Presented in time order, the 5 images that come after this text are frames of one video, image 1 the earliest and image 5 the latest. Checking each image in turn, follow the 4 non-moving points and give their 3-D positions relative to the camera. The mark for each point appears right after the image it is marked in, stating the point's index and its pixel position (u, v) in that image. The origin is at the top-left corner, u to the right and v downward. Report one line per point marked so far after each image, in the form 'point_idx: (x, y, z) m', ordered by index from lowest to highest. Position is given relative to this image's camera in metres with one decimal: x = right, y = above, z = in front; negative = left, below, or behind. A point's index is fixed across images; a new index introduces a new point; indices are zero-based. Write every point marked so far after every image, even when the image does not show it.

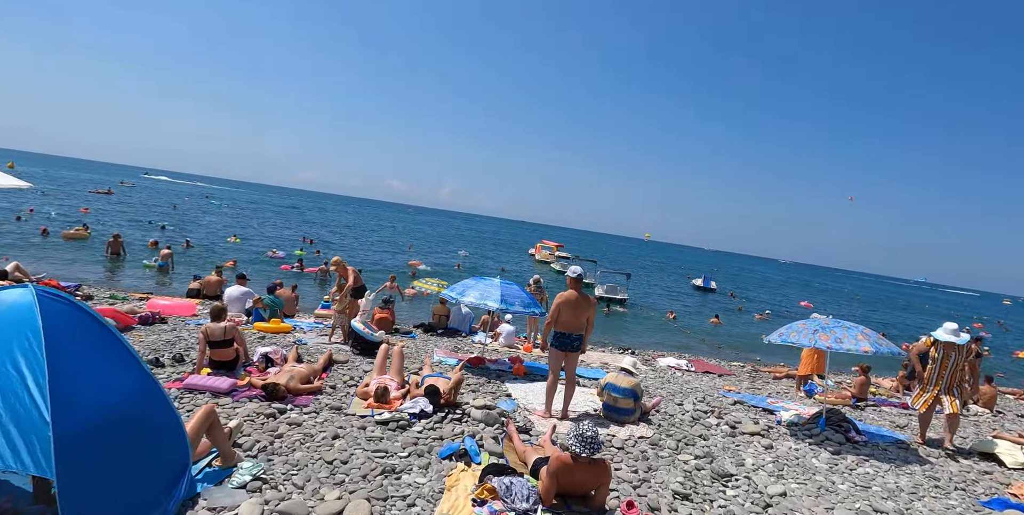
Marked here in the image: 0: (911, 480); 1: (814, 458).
0: (+5.4, -3.0, +8.0) m
1: (+4.3, -2.9, +8.4) m
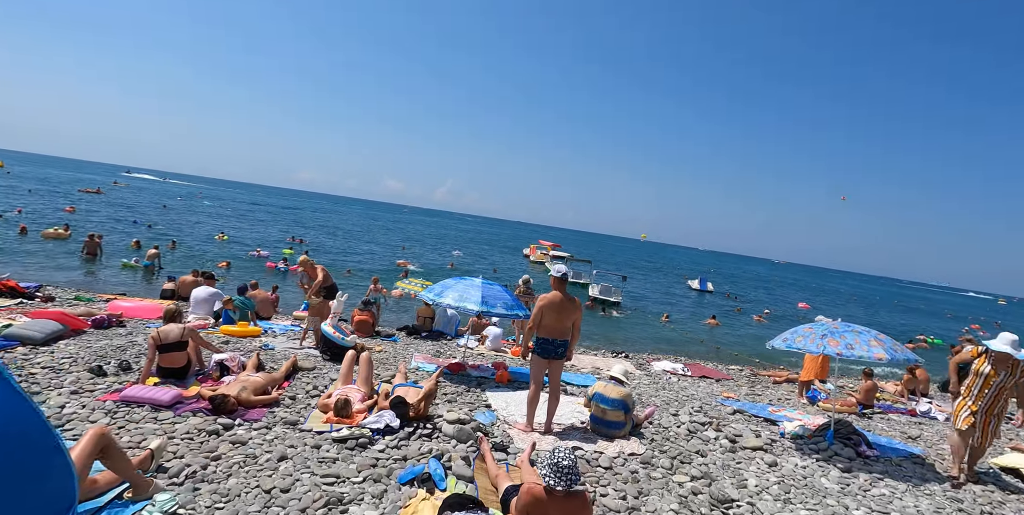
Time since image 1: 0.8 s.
0: (+5.1, -3.0, +7.2) m
1: (+4.0, -2.8, +7.5) m
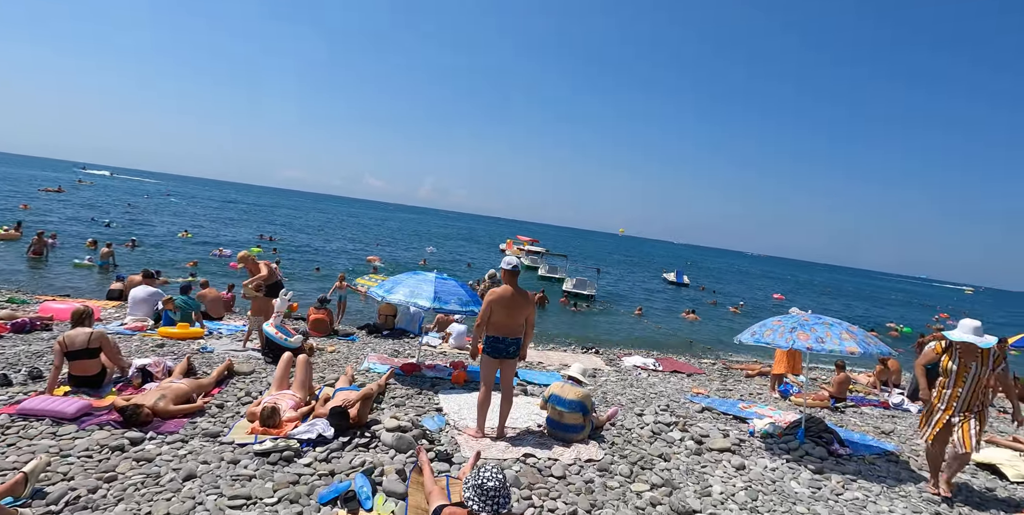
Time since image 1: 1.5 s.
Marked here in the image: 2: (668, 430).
0: (+4.5, -2.8, +6.7) m
1: (+3.4, -2.7, +7.0) m
2: (+2.2, -2.5, +8.3) m
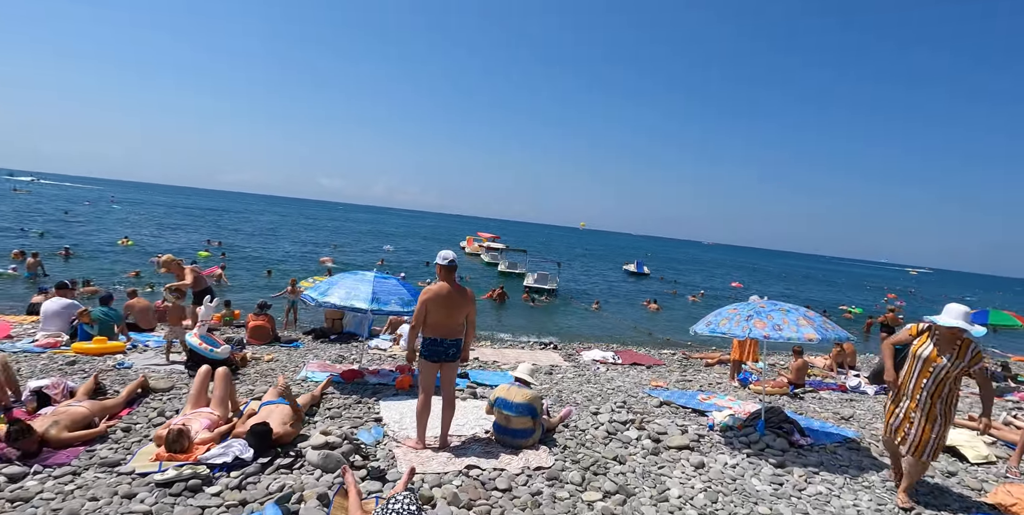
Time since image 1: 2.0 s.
0: (+3.9, -2.6, +6.4) m
1: (+2.7, -2.5, +6.6) m
2: (+1.5, -2.3, +7.9) m
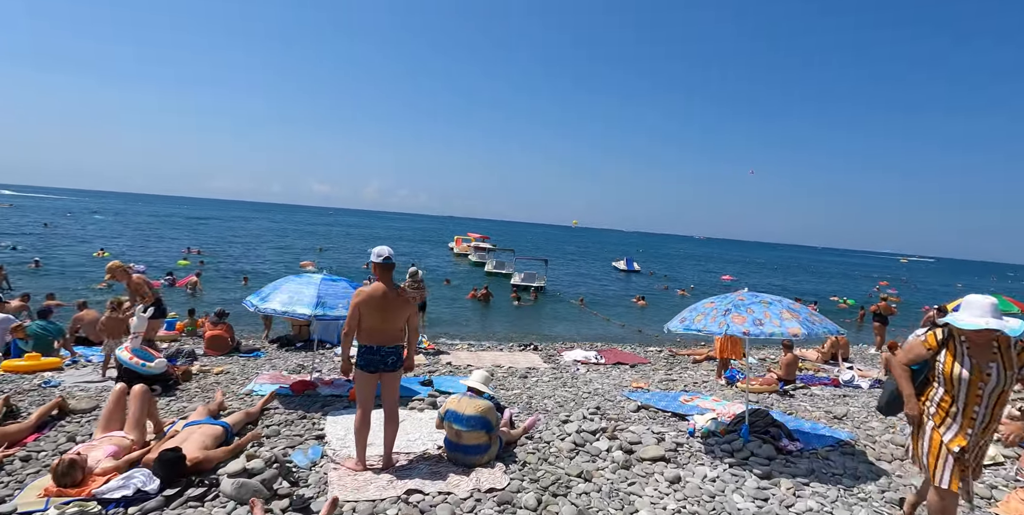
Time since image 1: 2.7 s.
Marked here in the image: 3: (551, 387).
0: (+3.4, -2.4, +5.6) m
1: (+2.3, -2.4, +5.9) m
2: (+1.0, -2.2, +7.1) m
3: (+0.7, -2.4, +10.7) m
